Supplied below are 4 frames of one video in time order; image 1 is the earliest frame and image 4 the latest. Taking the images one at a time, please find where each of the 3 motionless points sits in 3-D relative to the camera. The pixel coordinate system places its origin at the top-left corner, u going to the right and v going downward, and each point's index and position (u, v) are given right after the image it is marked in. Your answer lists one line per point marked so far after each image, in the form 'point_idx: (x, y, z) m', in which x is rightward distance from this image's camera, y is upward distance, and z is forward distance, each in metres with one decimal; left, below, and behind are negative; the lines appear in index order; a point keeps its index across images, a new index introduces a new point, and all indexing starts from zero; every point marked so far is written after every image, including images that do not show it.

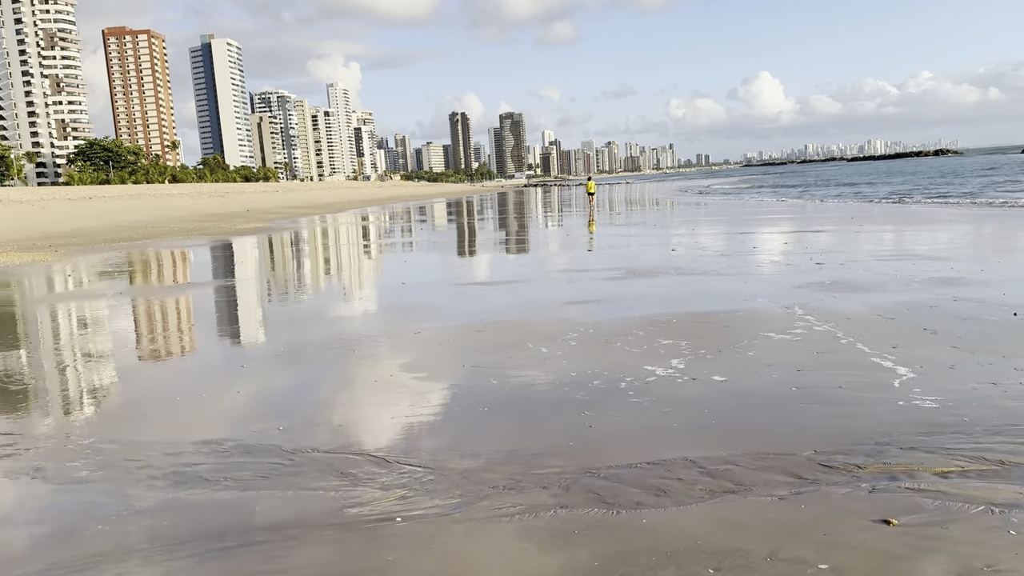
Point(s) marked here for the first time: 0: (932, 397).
0: (+2.4, -0.6, +4.5) m
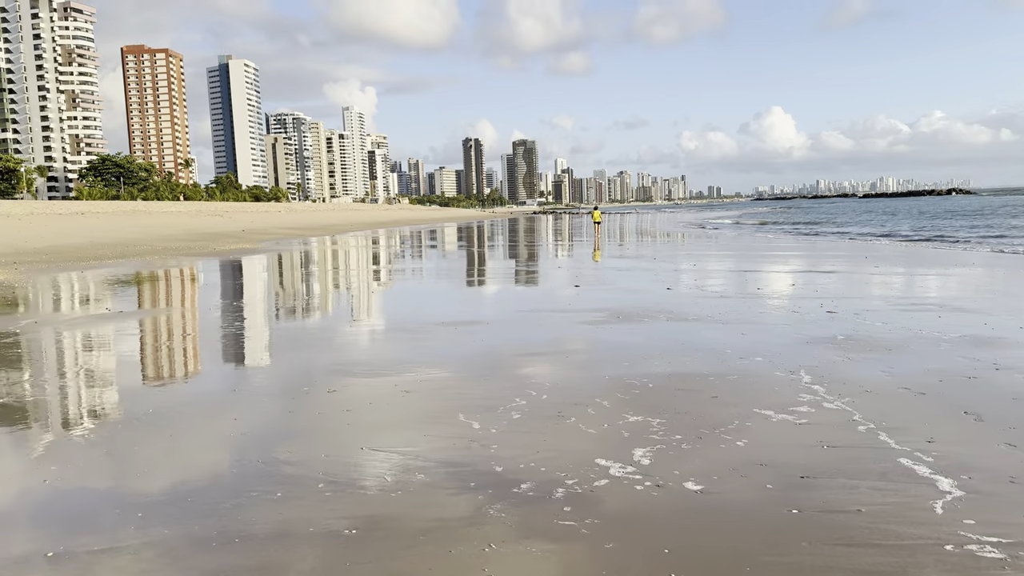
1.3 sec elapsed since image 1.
0: (+1.9, -1.0, +3.1) m
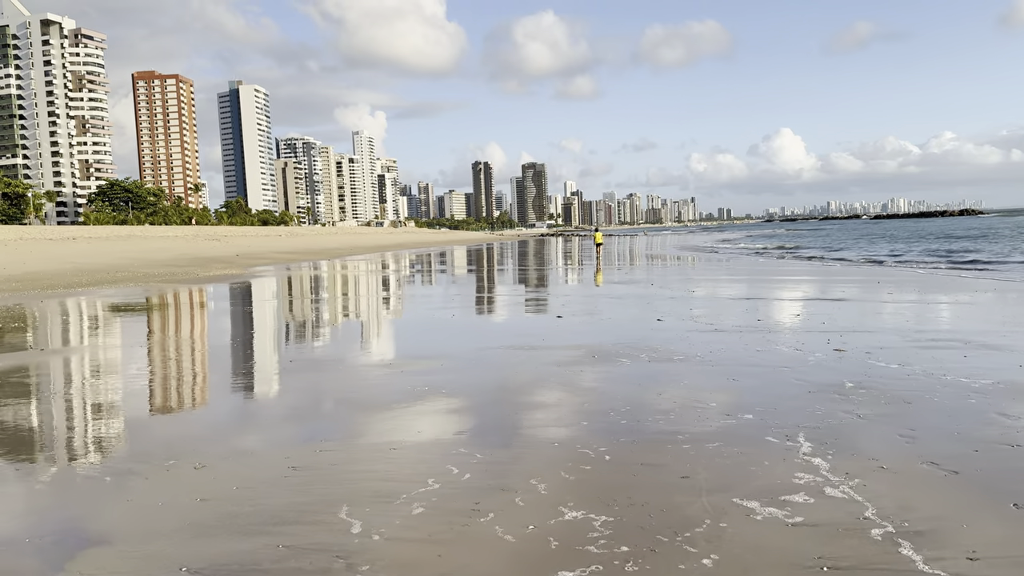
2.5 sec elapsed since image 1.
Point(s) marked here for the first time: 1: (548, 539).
0: (+1.4, -1.2, +1.9) m
1: (+0.2, -1.1, +3.4) m
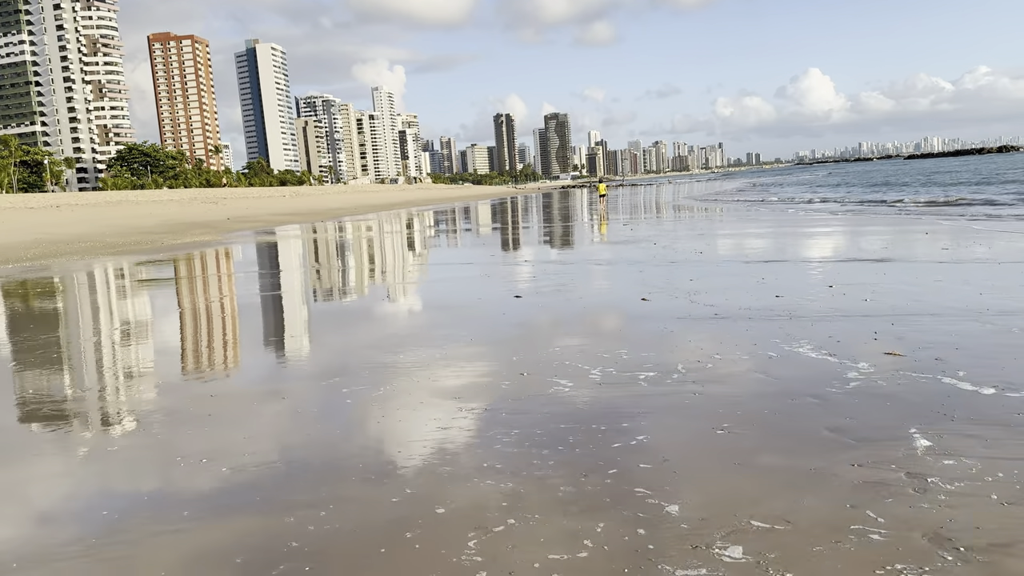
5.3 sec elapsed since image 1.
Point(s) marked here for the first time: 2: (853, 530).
0: (+0.4, -1.5, -0.9) m
1: (-0.8, -1.3, +0.7) m
2: (+1.4, -0.9, +3.1) m
